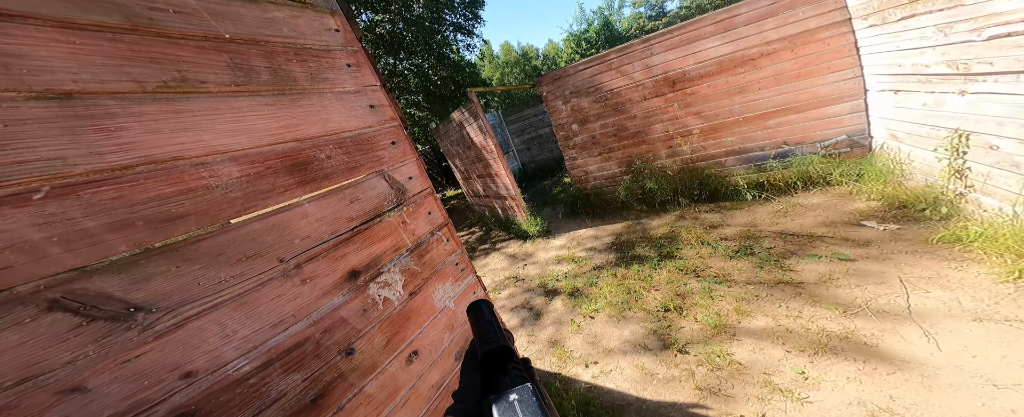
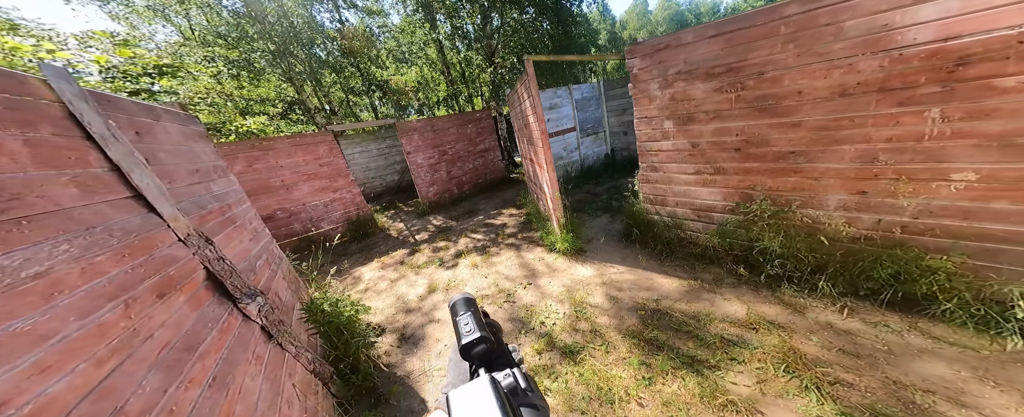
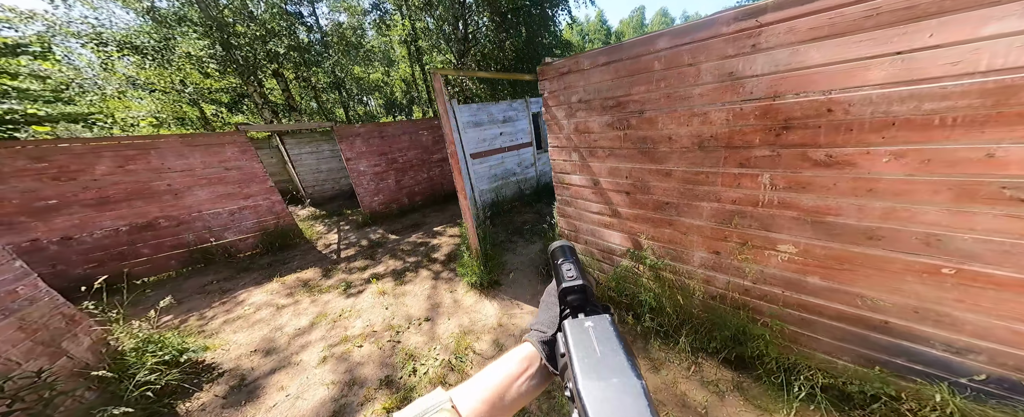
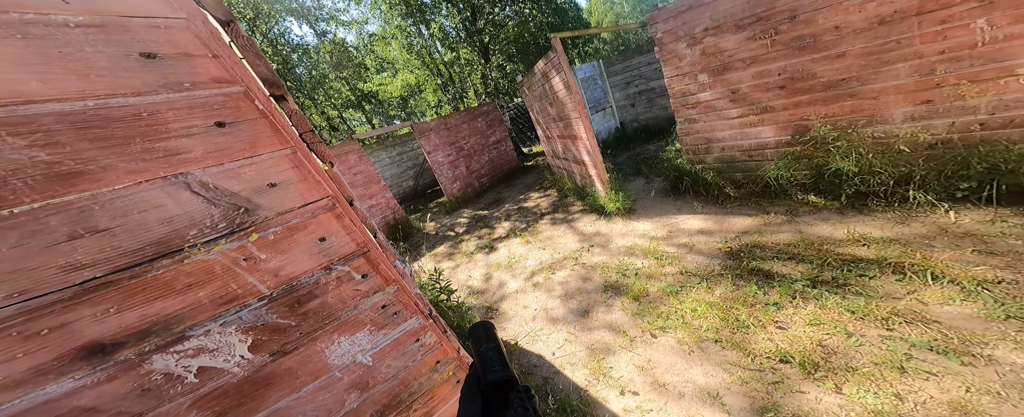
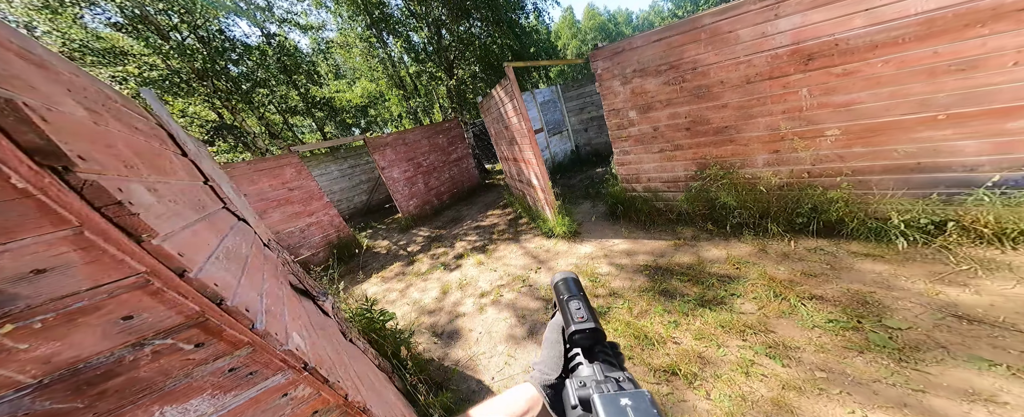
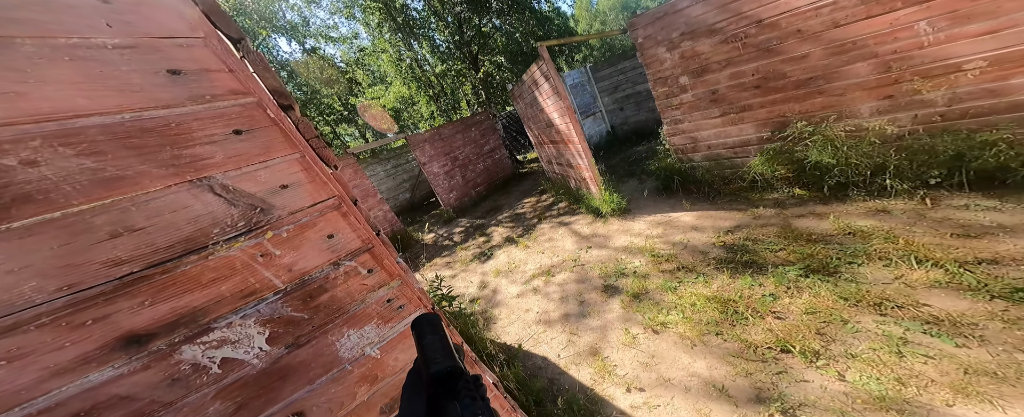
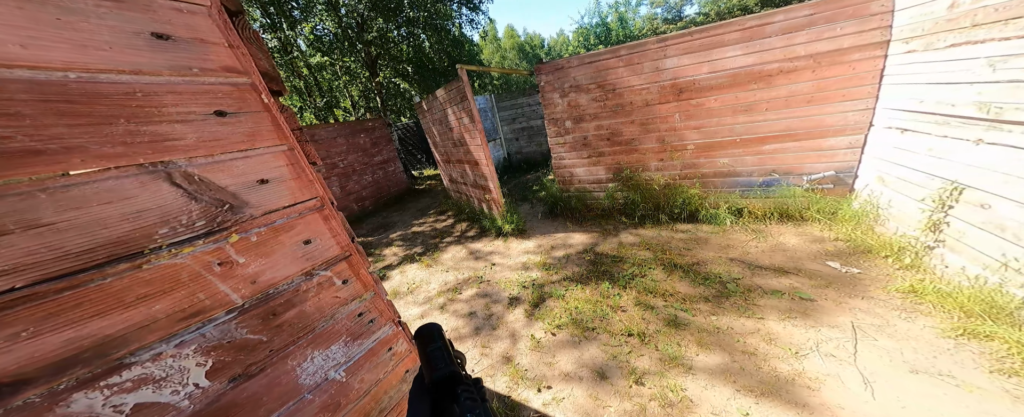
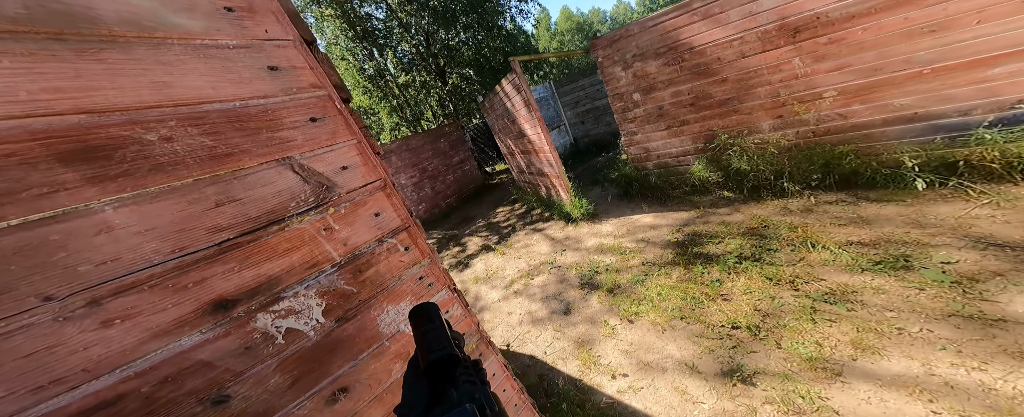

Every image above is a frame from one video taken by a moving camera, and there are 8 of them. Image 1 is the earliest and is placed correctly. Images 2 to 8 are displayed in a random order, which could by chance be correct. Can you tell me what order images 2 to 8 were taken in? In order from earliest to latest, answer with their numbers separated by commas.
8, 6, 7, 4, 5, 2, 3
